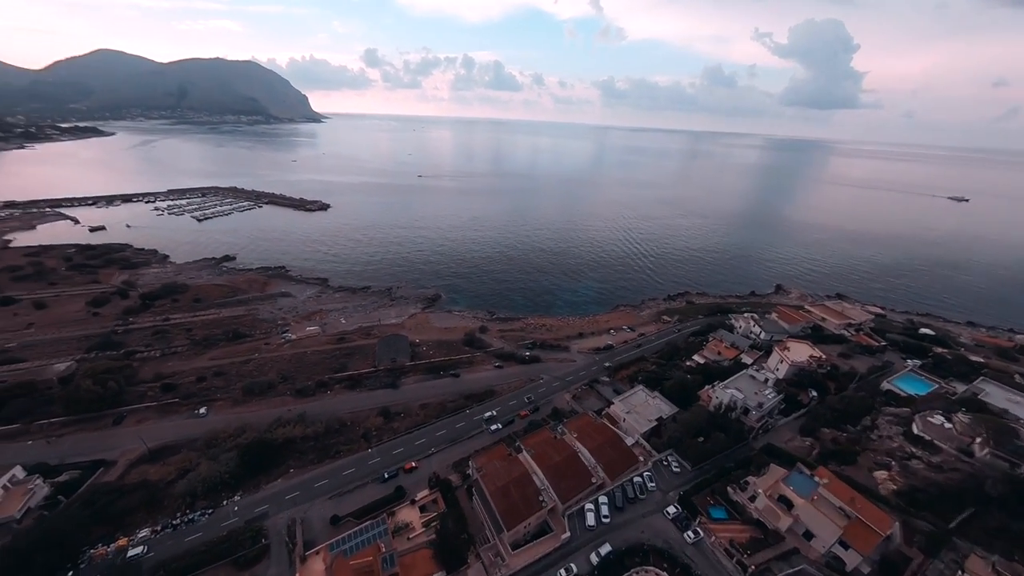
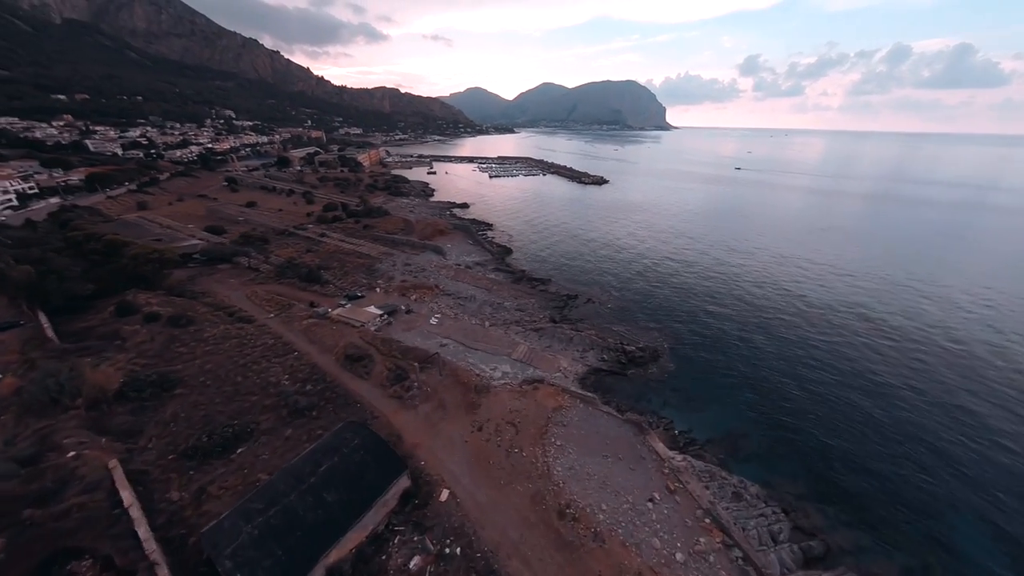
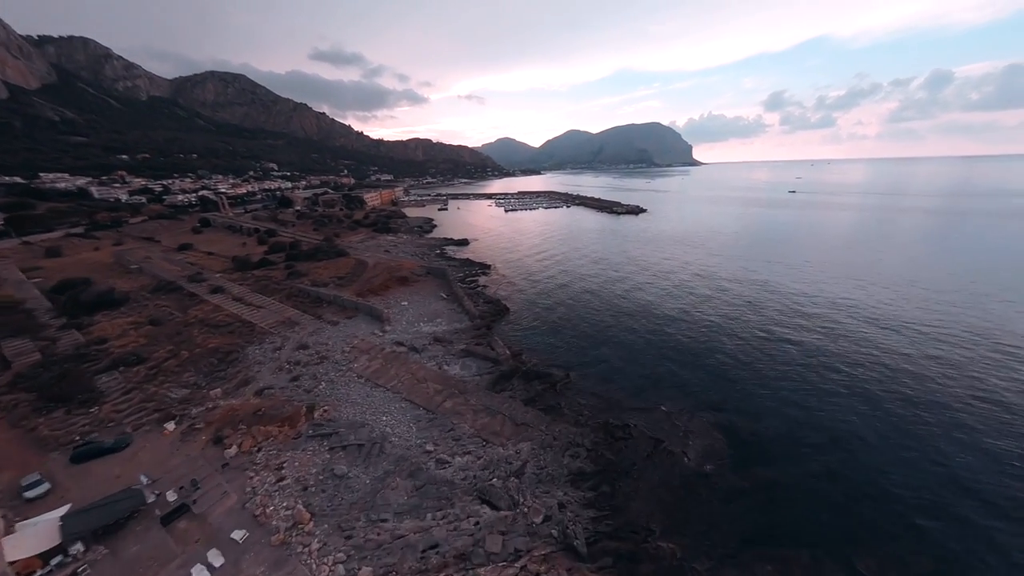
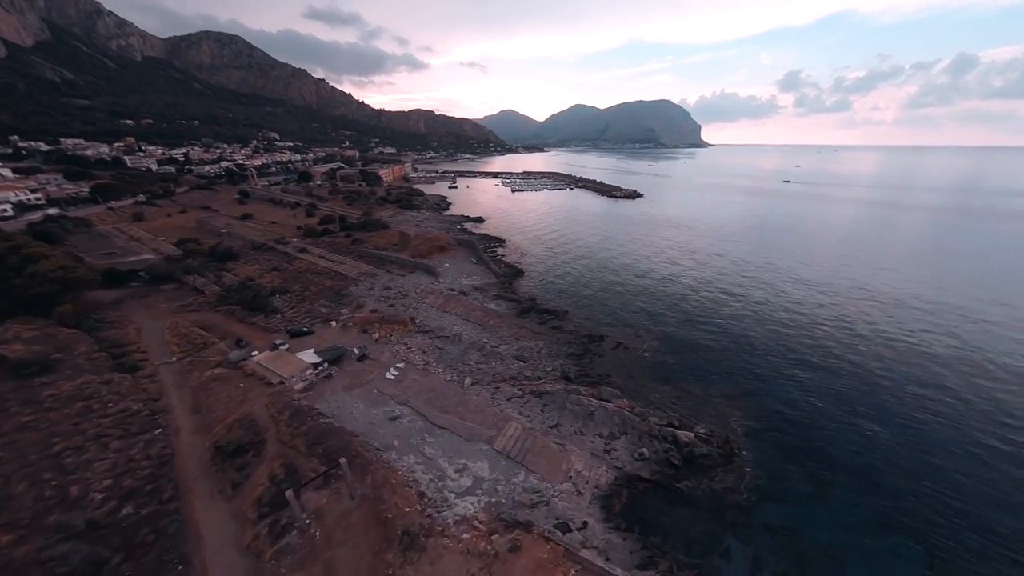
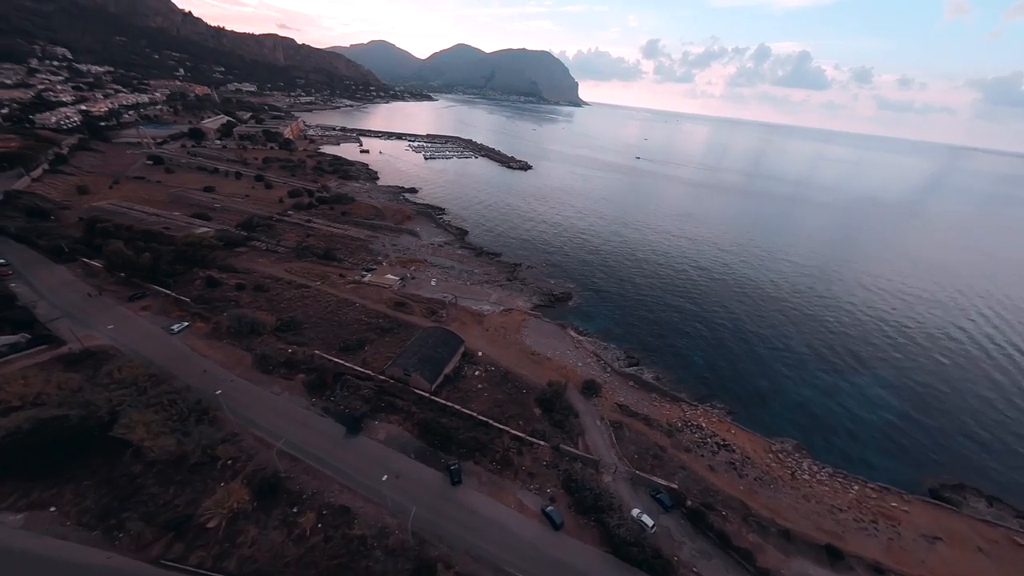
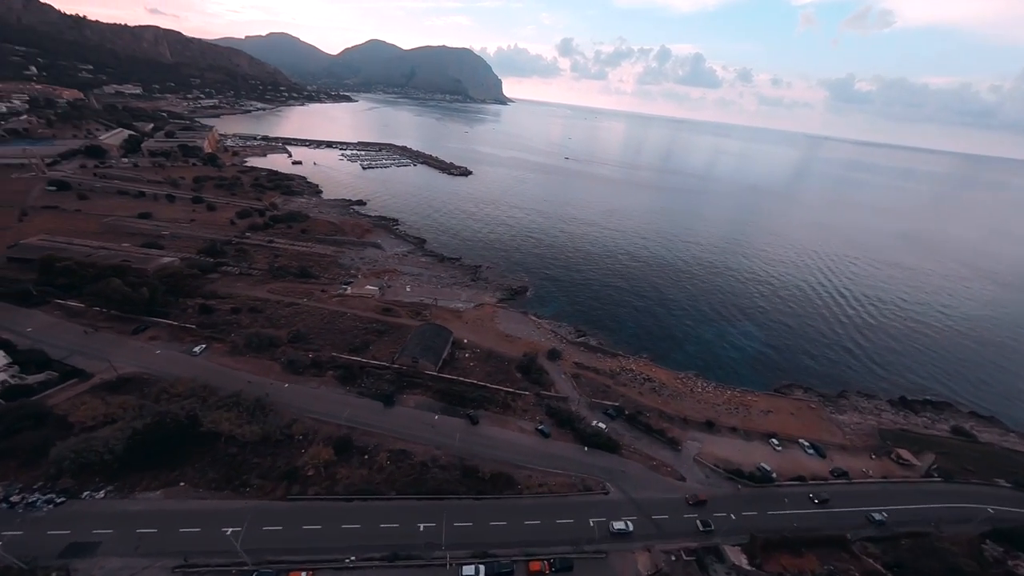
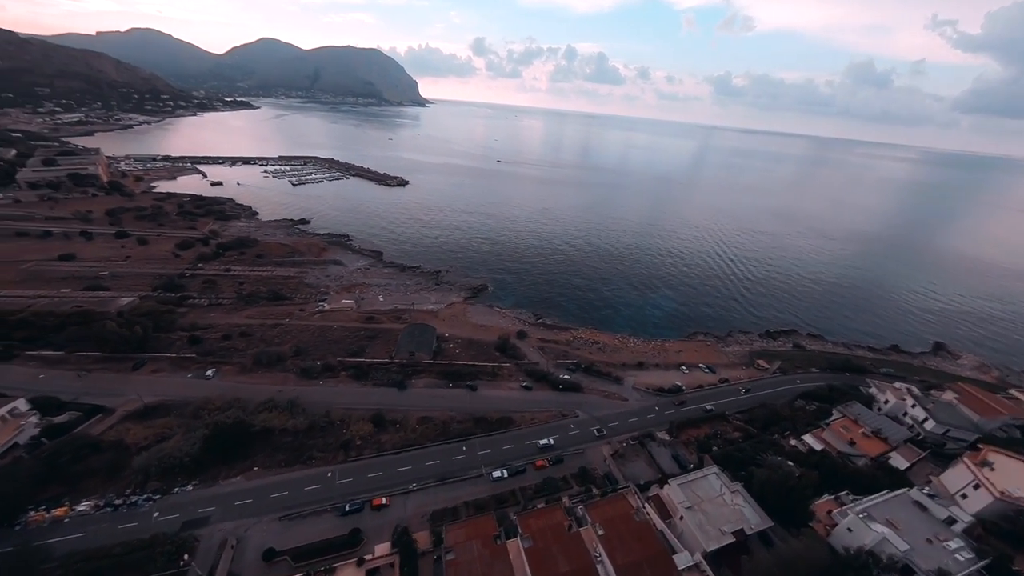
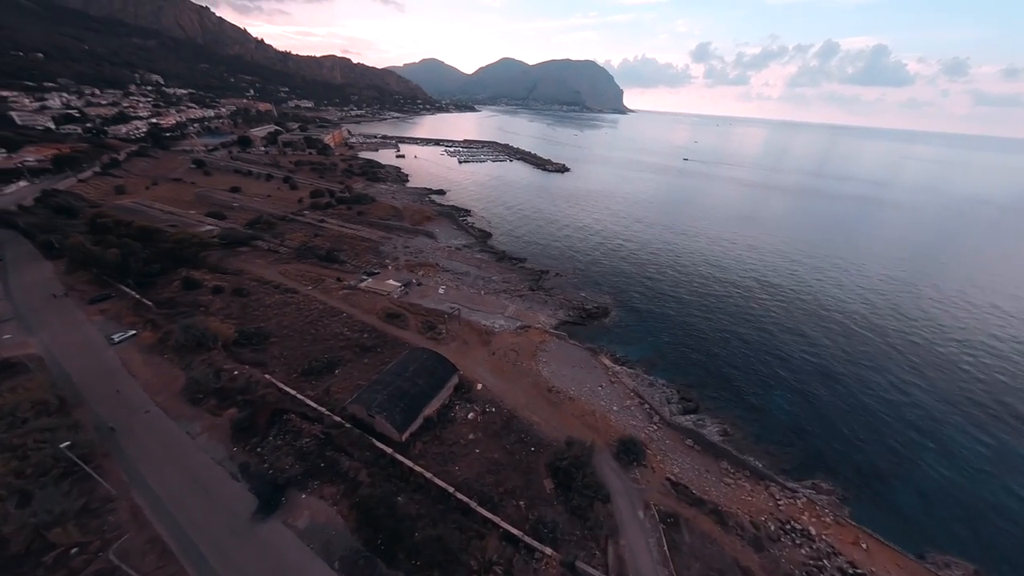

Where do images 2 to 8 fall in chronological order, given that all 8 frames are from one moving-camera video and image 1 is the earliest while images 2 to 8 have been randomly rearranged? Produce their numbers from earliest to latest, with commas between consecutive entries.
7, 6, 5, 8, 2, 4, 3
